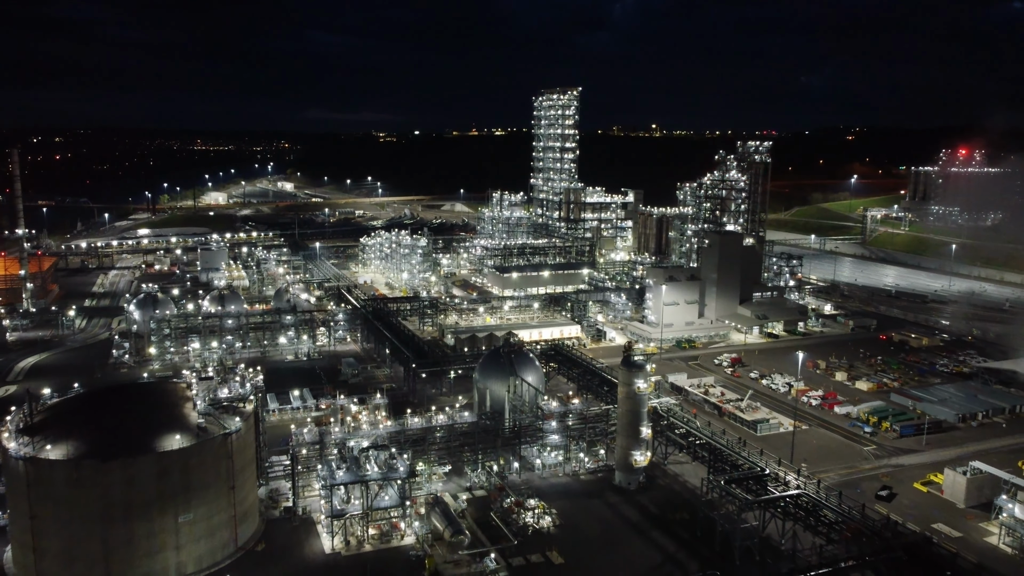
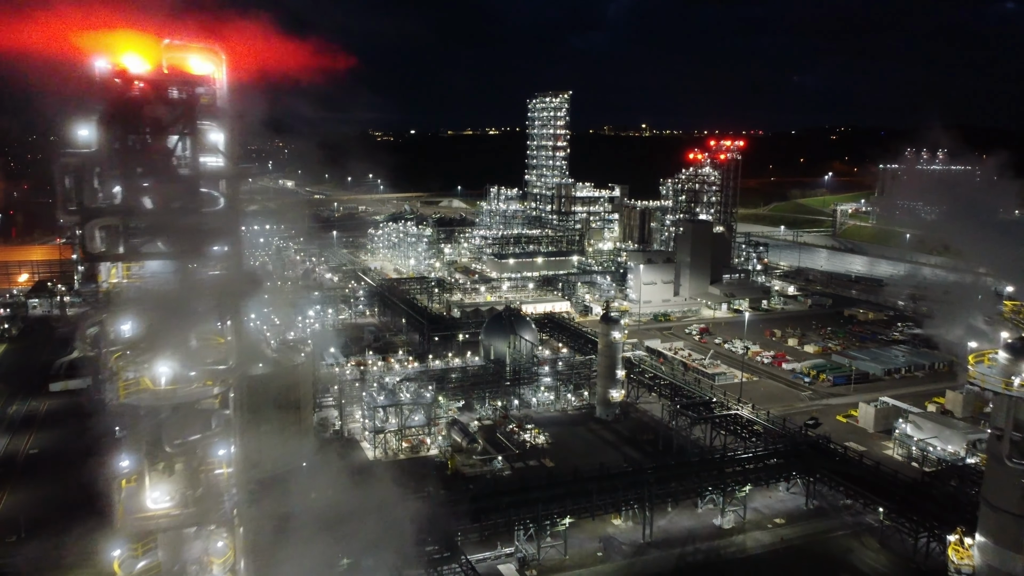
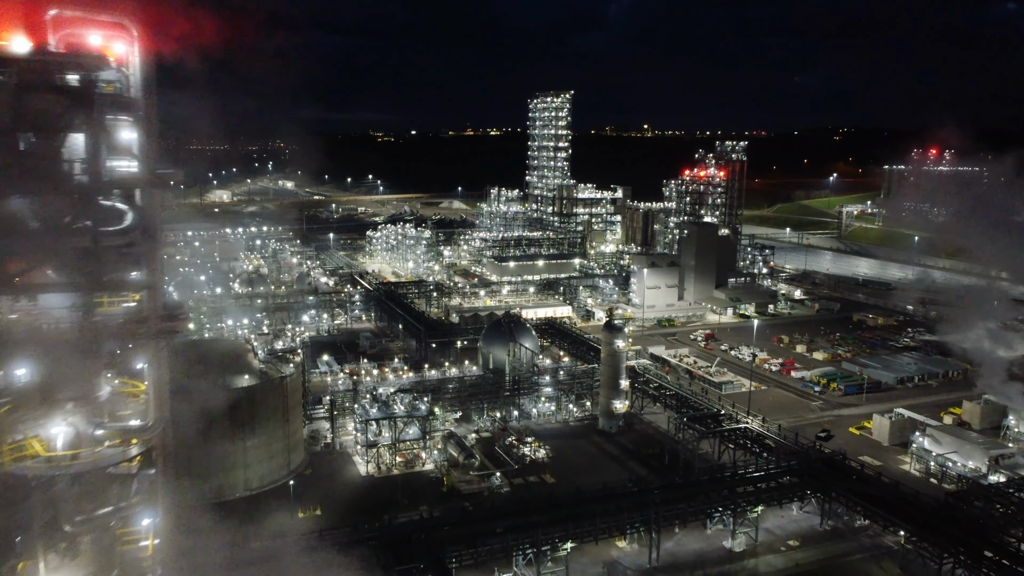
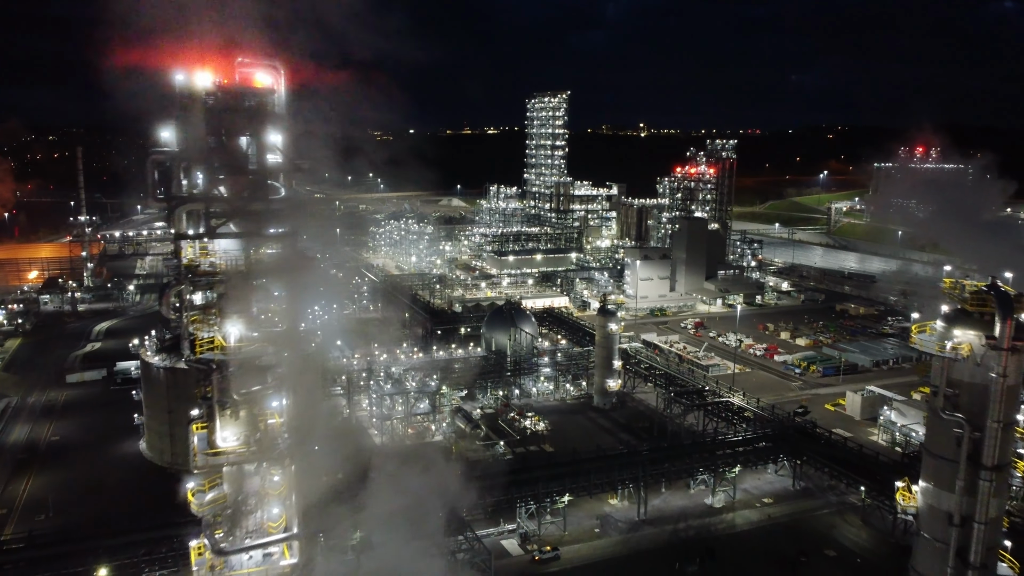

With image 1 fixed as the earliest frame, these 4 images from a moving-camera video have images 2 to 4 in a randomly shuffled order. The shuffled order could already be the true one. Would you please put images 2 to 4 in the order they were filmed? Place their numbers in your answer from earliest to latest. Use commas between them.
3, 2, 4
